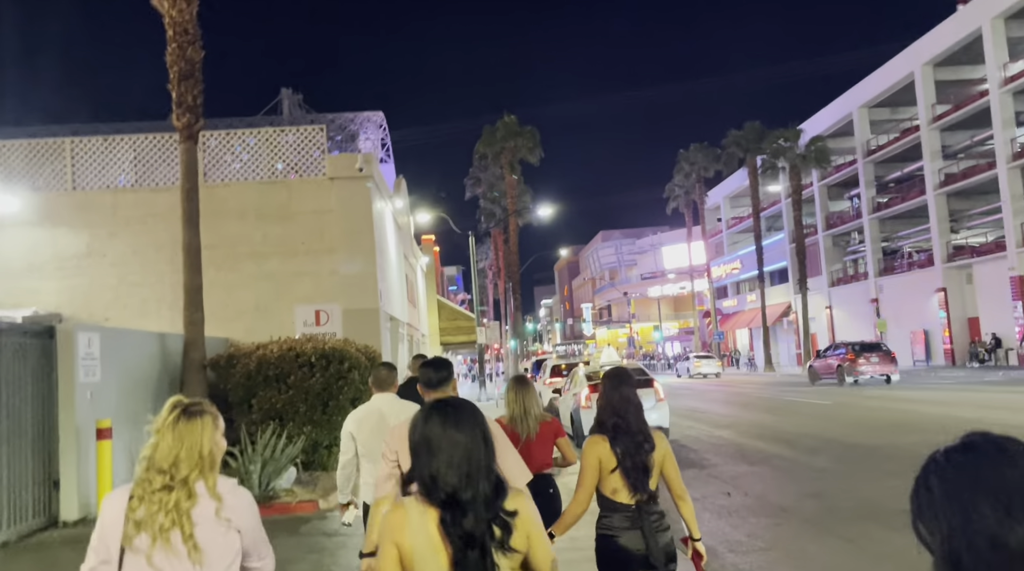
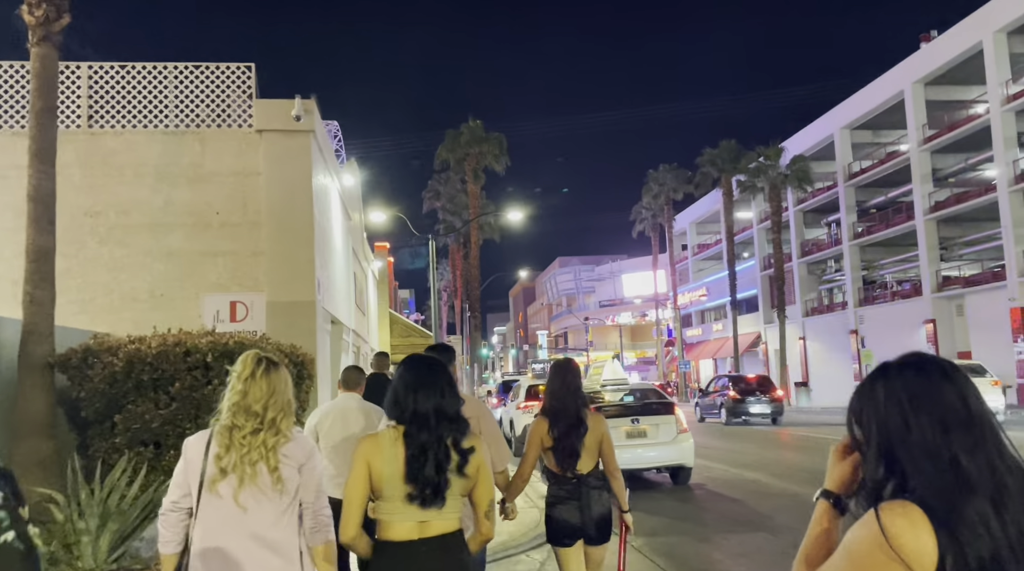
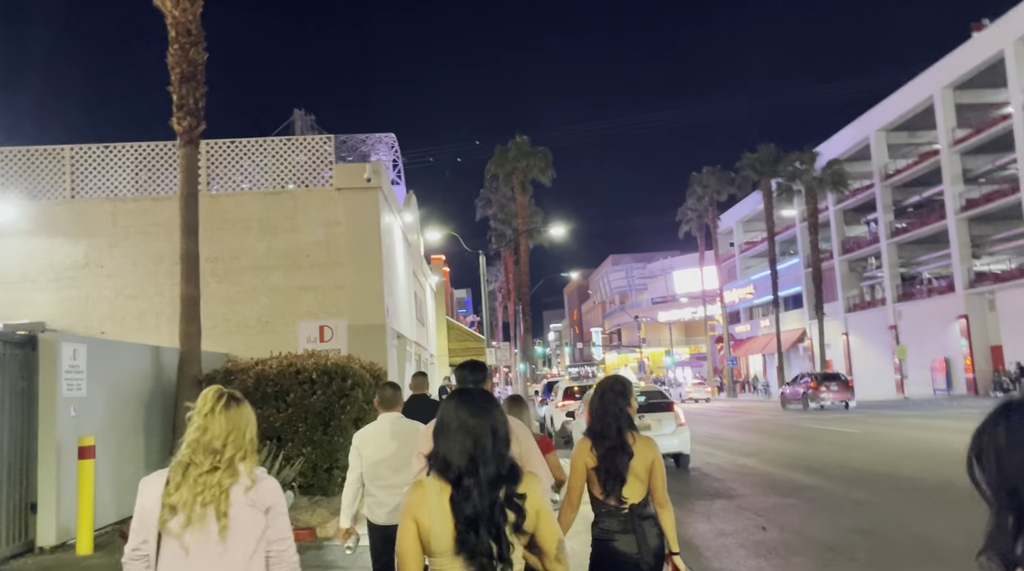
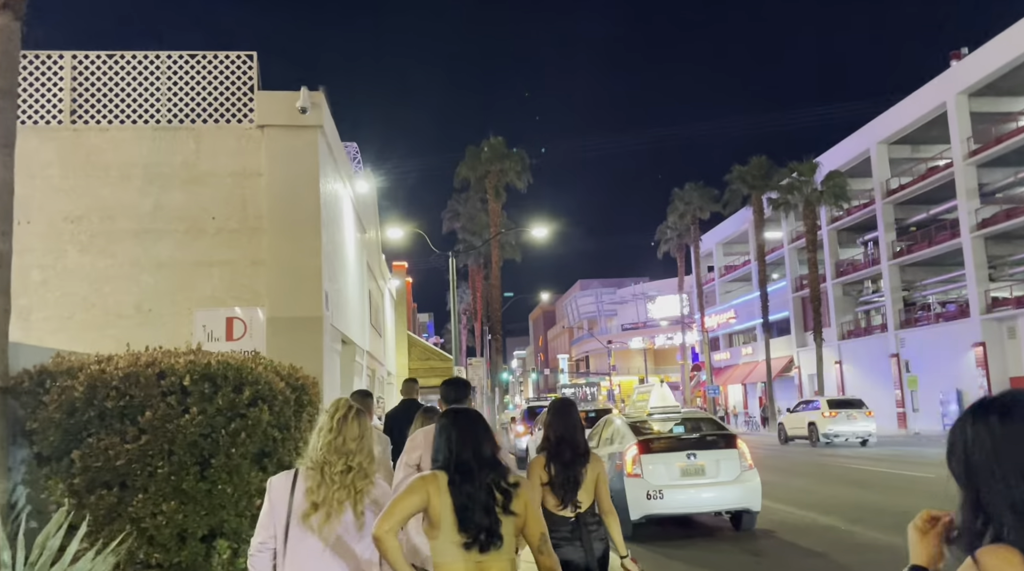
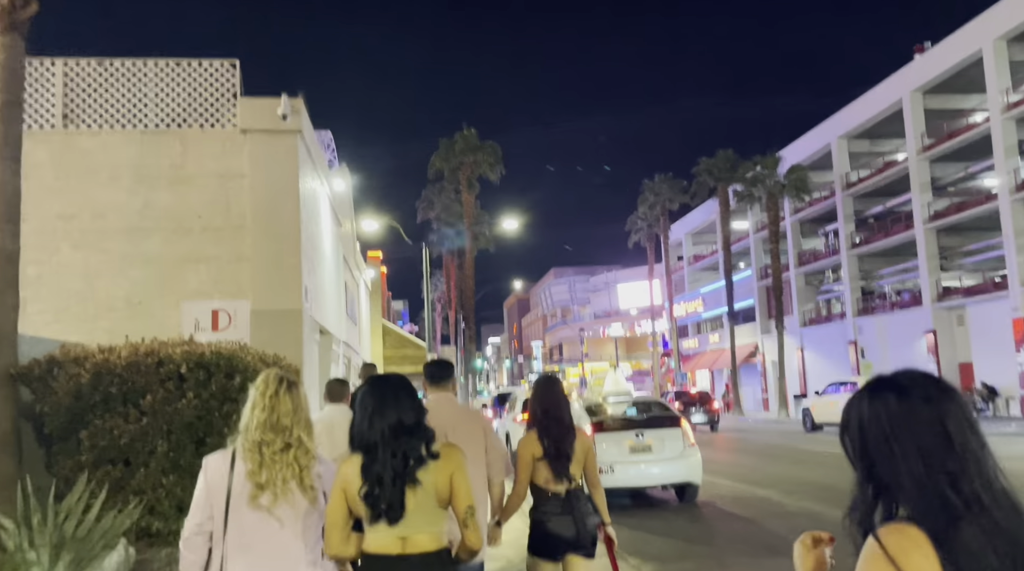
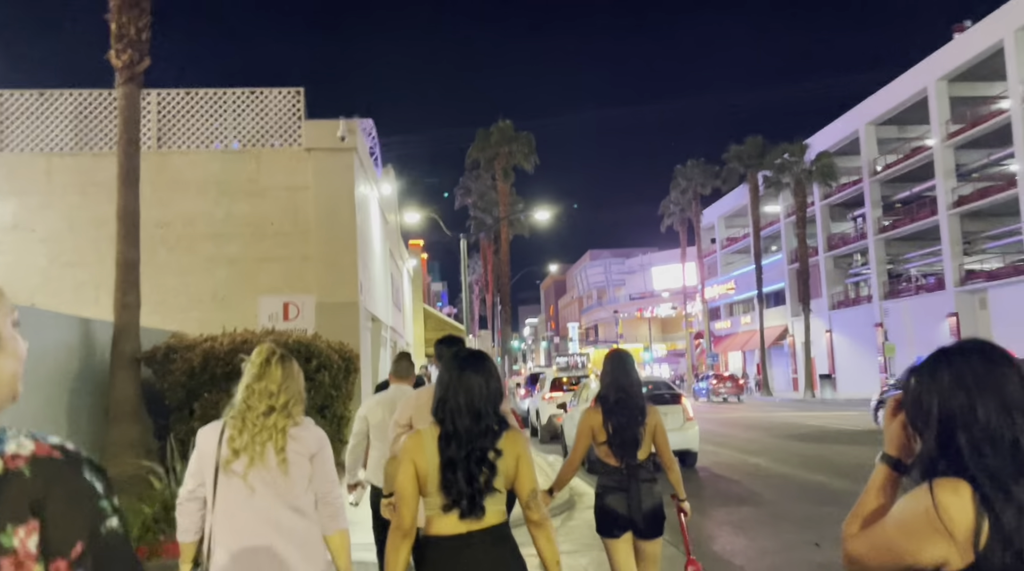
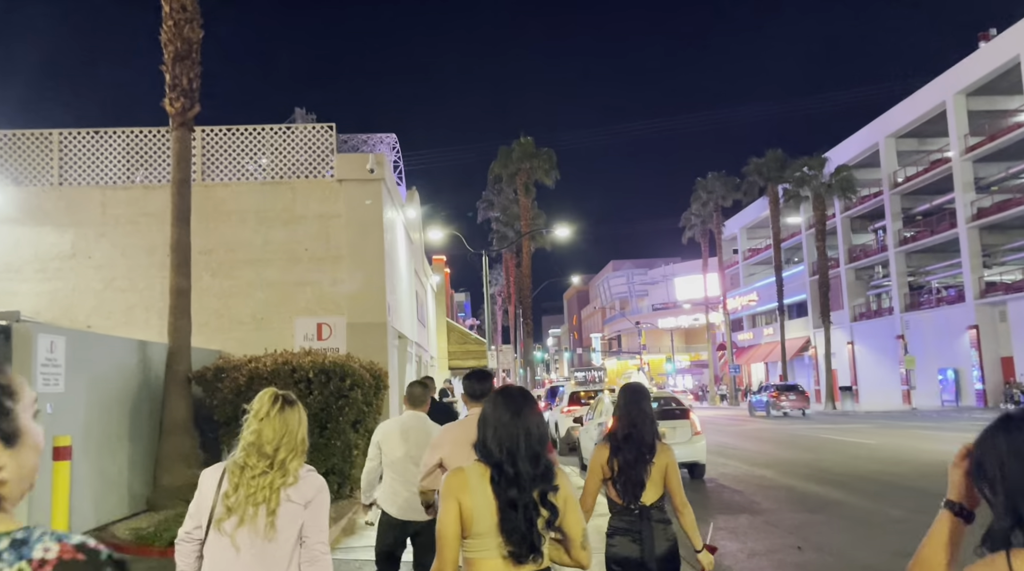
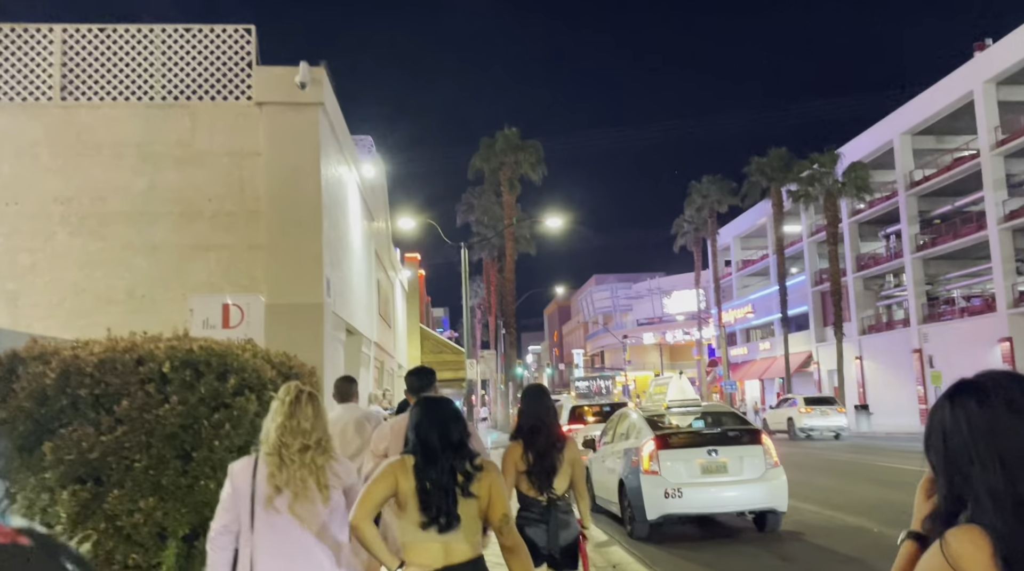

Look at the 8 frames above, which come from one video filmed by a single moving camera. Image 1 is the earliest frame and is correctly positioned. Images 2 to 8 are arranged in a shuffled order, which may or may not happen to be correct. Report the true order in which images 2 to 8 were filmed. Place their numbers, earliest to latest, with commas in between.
3, 7, 6, 2, 5, 4, 8
